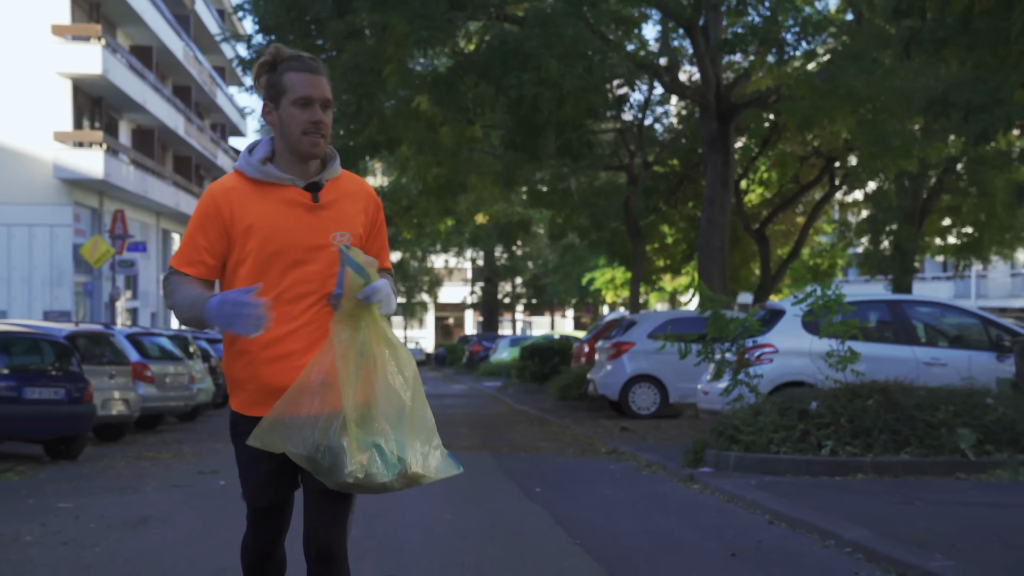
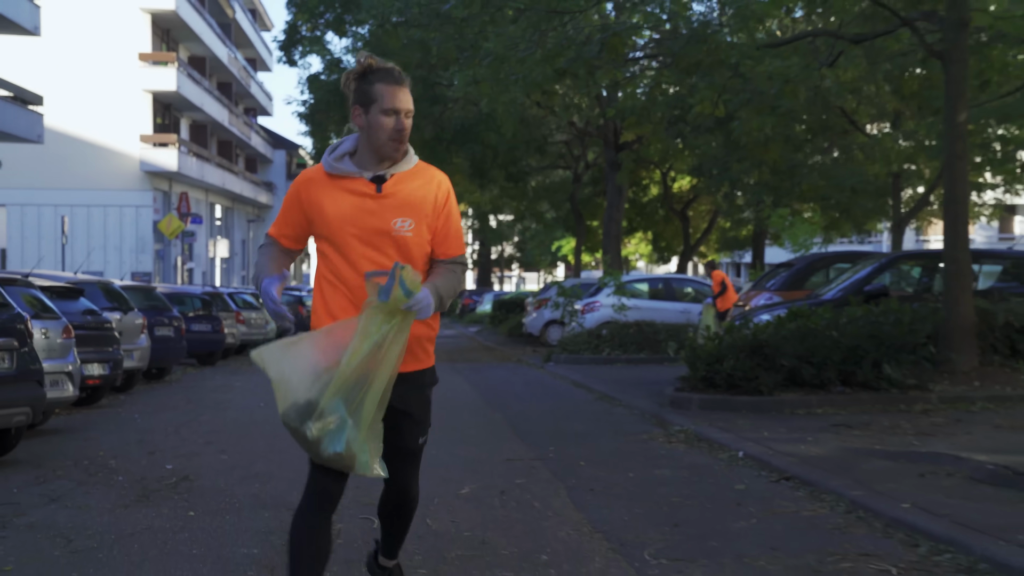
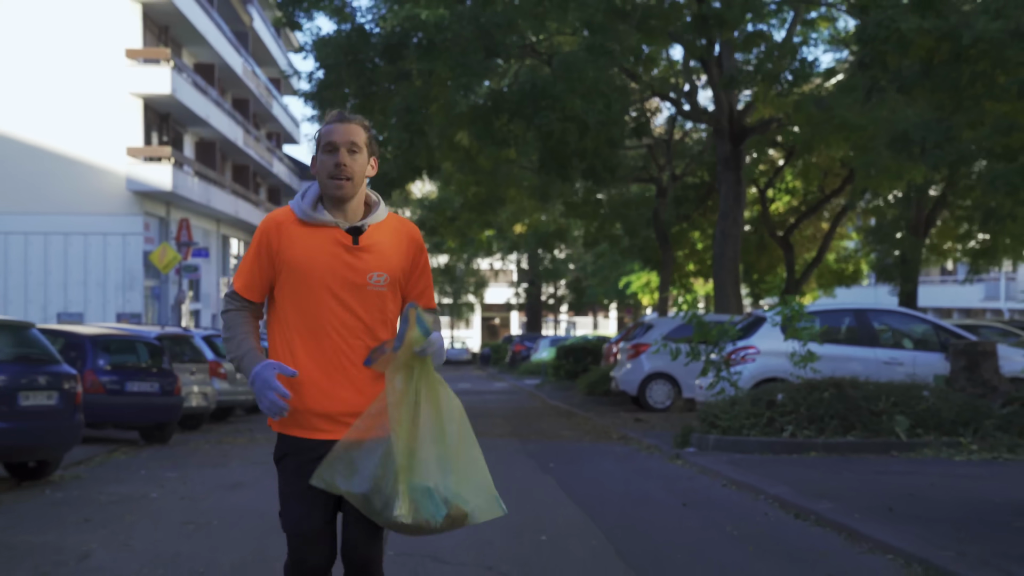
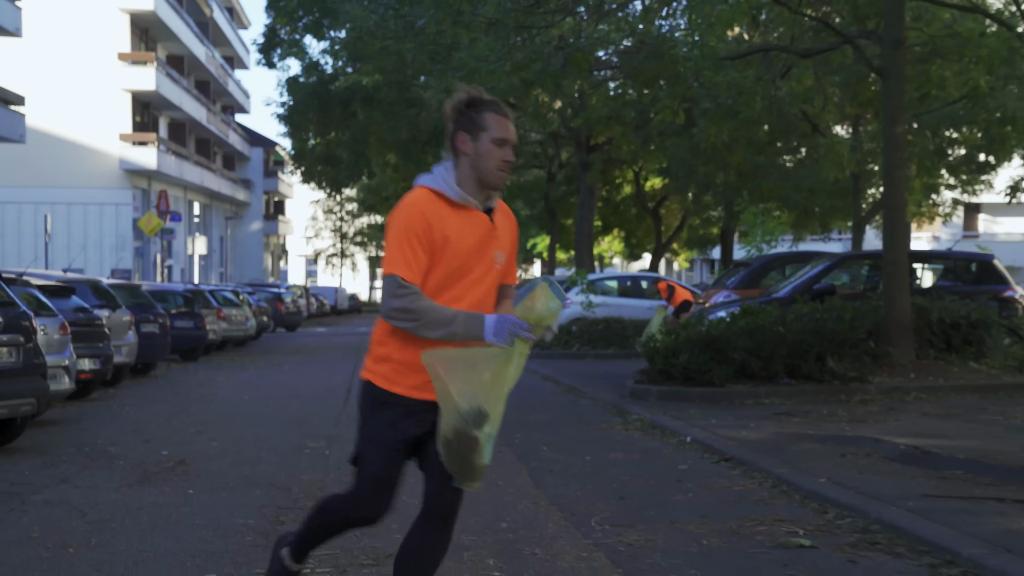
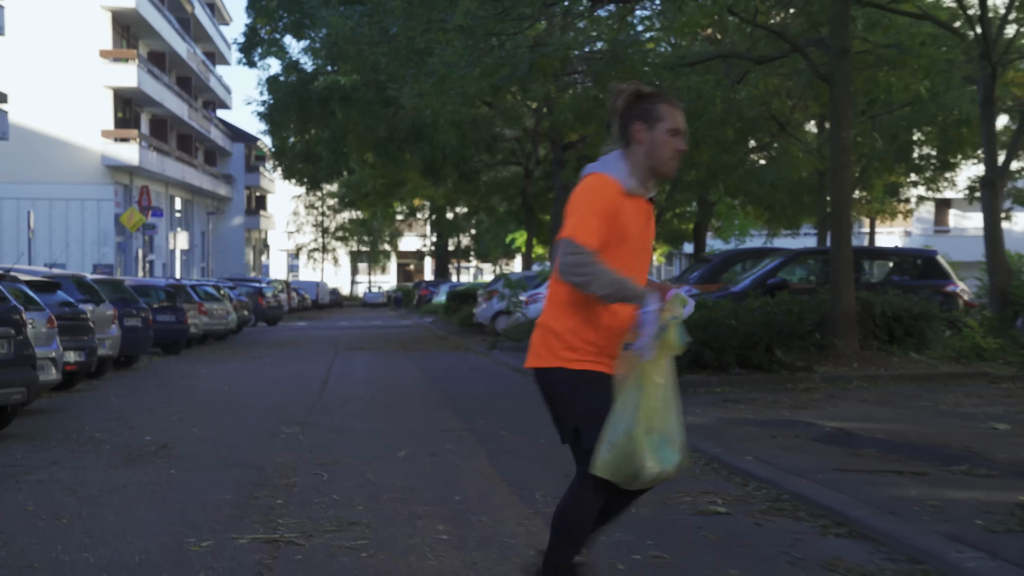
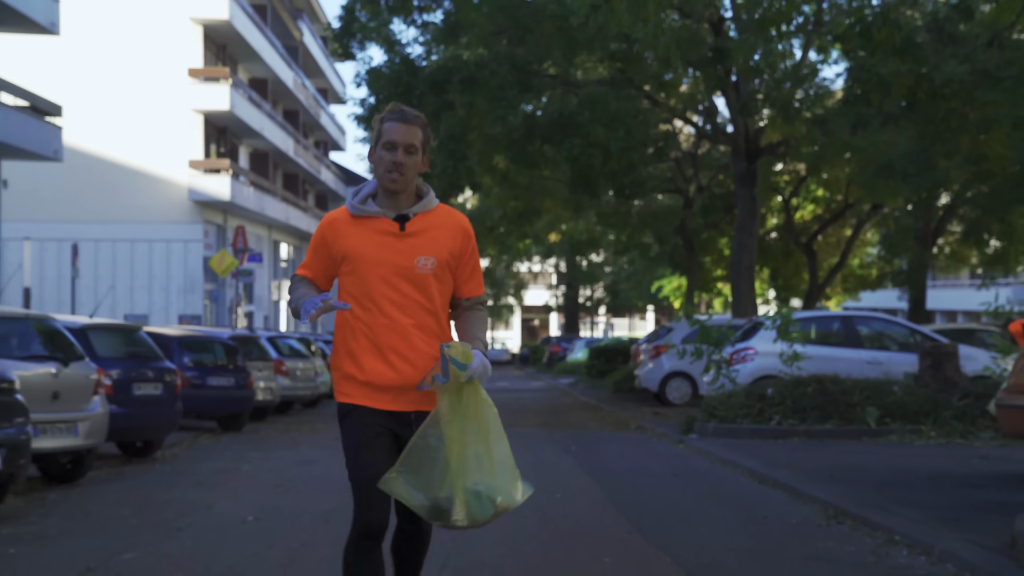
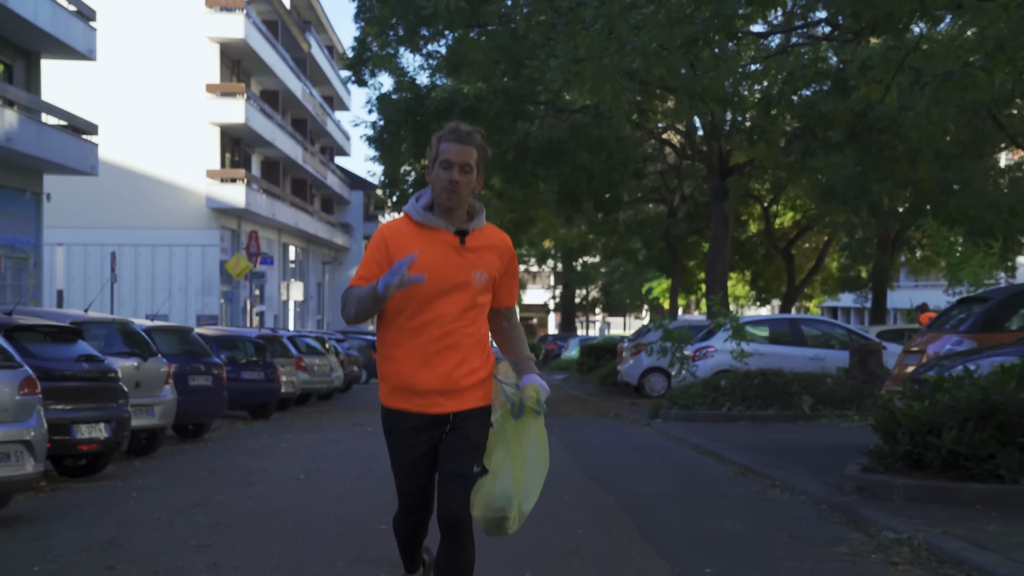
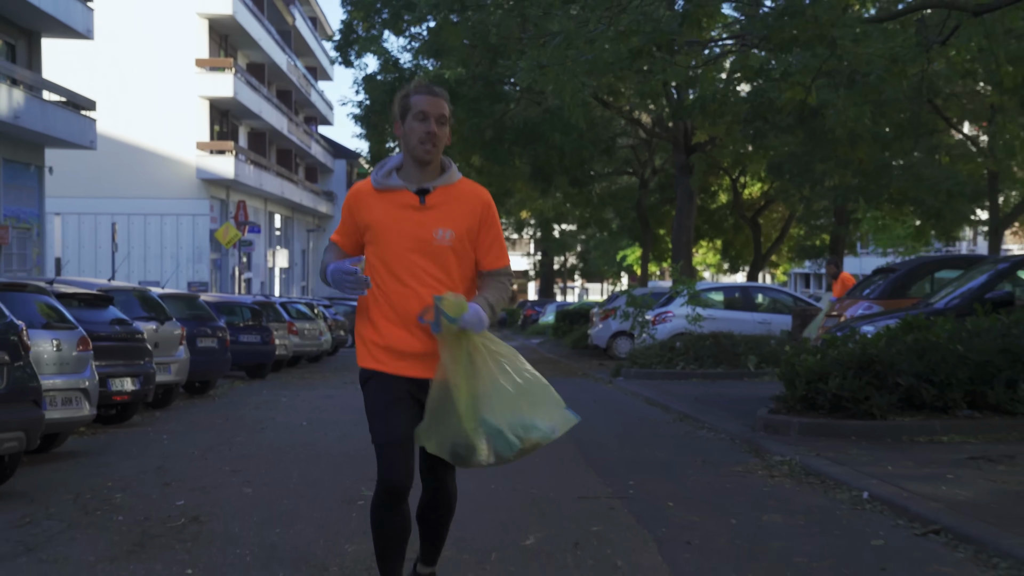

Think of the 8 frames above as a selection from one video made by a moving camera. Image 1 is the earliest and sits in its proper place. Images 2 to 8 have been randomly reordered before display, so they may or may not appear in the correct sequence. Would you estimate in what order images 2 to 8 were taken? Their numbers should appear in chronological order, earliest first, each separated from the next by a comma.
3, 6, 7, 8, 2, 4, 5
